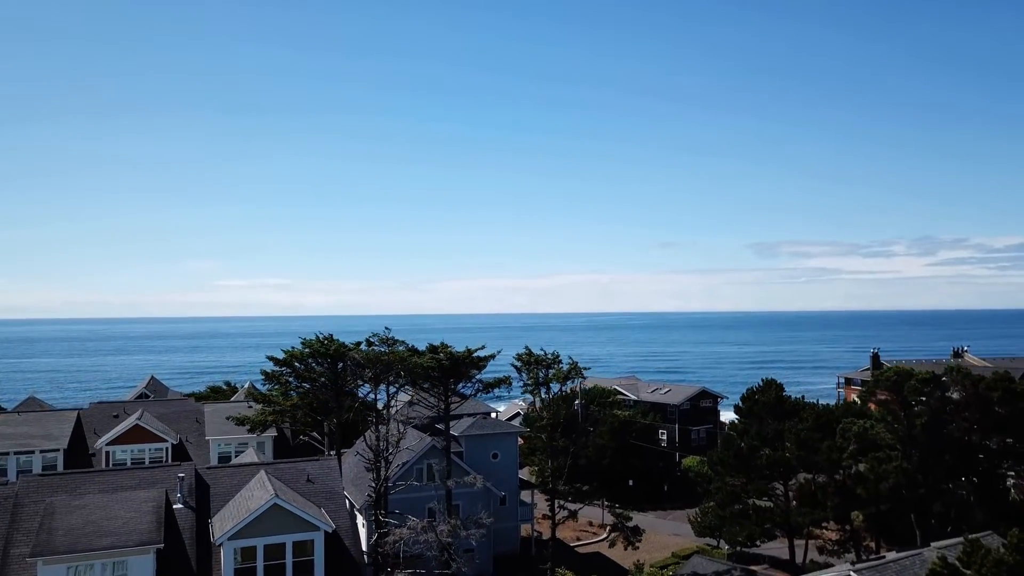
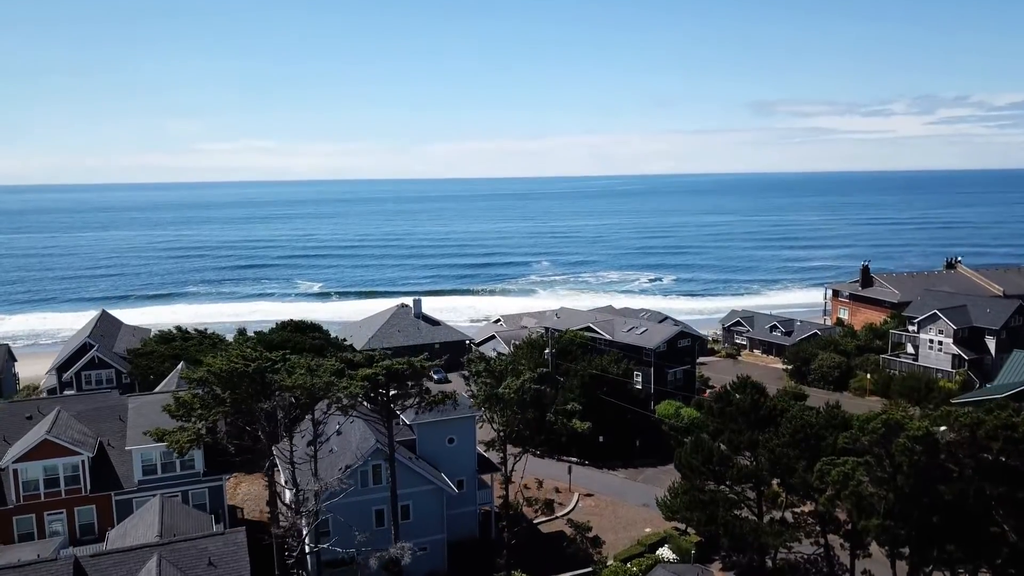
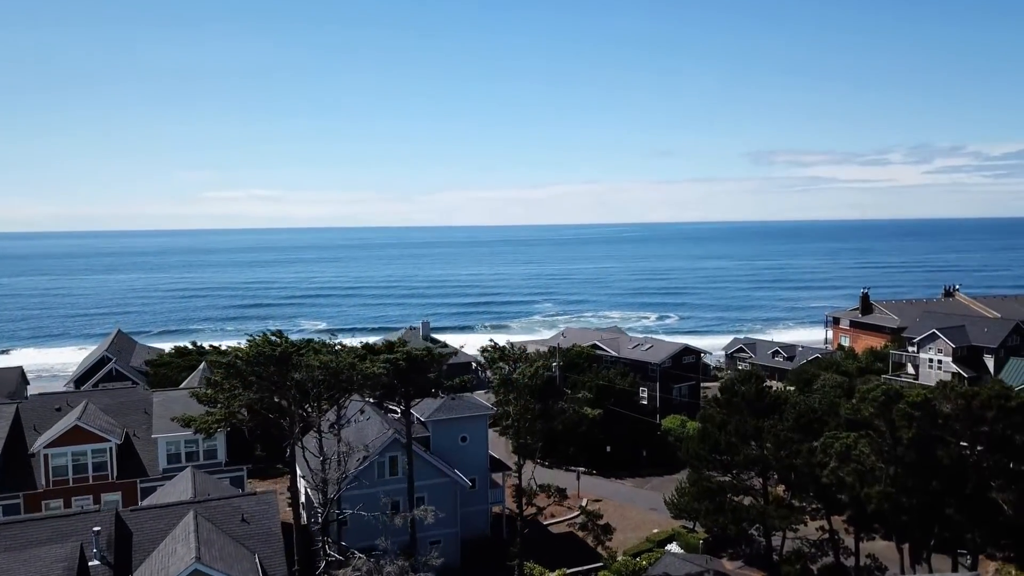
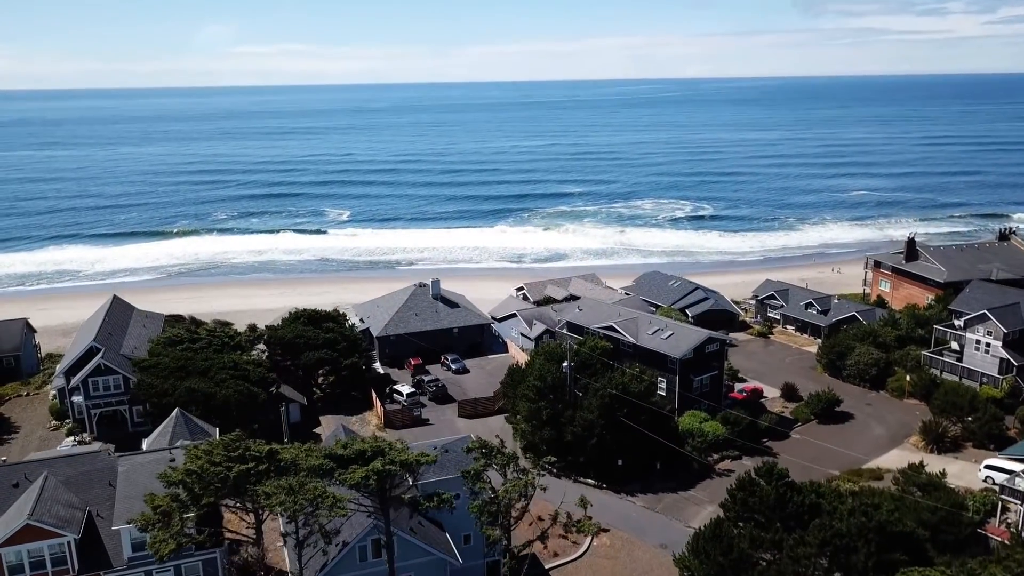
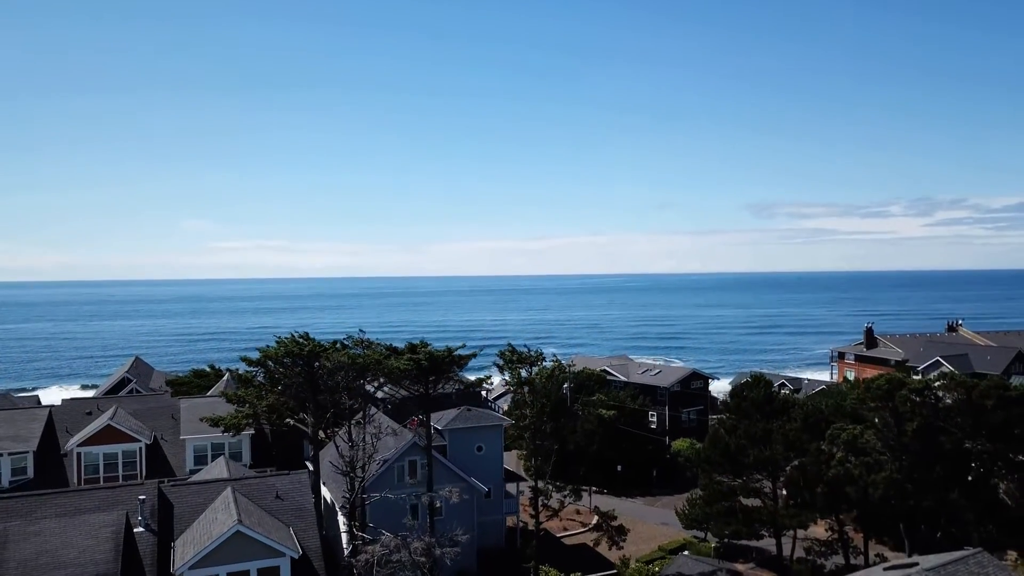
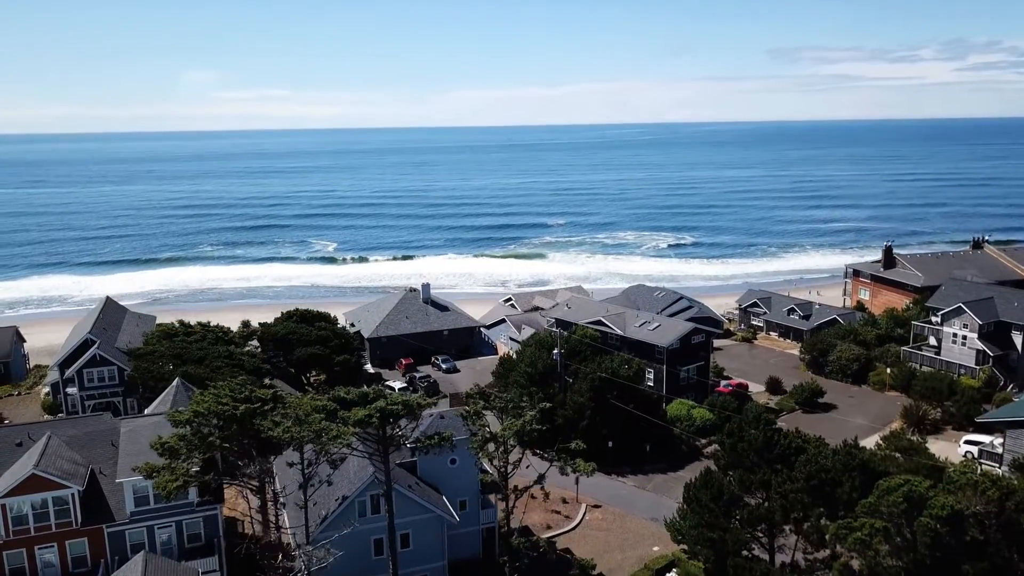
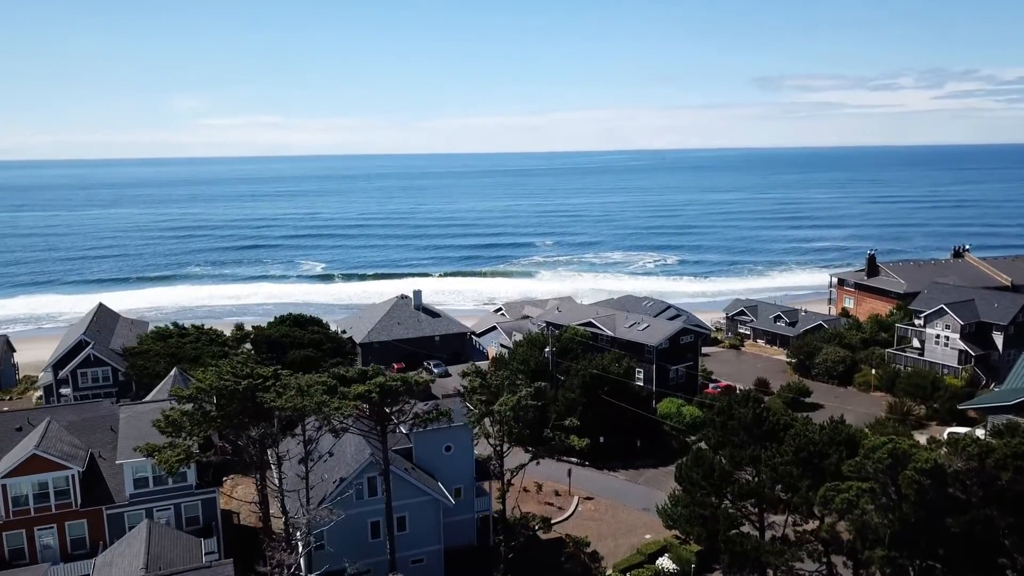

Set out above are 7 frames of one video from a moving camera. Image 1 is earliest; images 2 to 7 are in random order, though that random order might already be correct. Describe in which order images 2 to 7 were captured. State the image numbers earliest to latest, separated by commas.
5, 3, 2, 7, 6, 4
